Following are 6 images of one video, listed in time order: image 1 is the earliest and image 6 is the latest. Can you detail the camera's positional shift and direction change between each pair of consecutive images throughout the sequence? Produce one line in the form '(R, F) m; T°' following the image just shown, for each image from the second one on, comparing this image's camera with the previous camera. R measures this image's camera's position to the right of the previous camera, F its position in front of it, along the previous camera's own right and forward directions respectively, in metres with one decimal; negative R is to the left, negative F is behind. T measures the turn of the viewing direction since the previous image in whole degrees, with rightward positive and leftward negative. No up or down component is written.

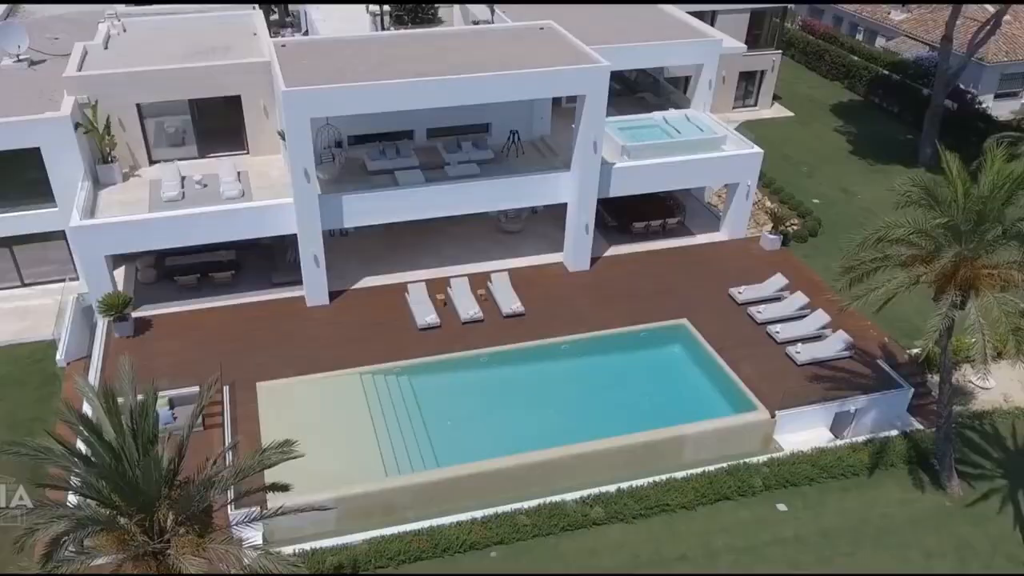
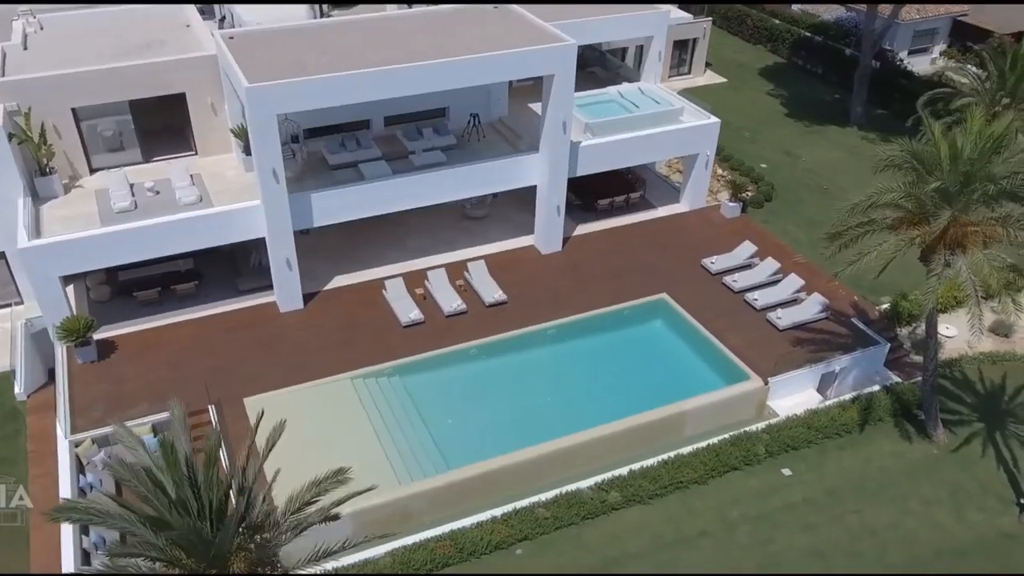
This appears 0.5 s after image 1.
(-1.8, +0.5) m; +6°
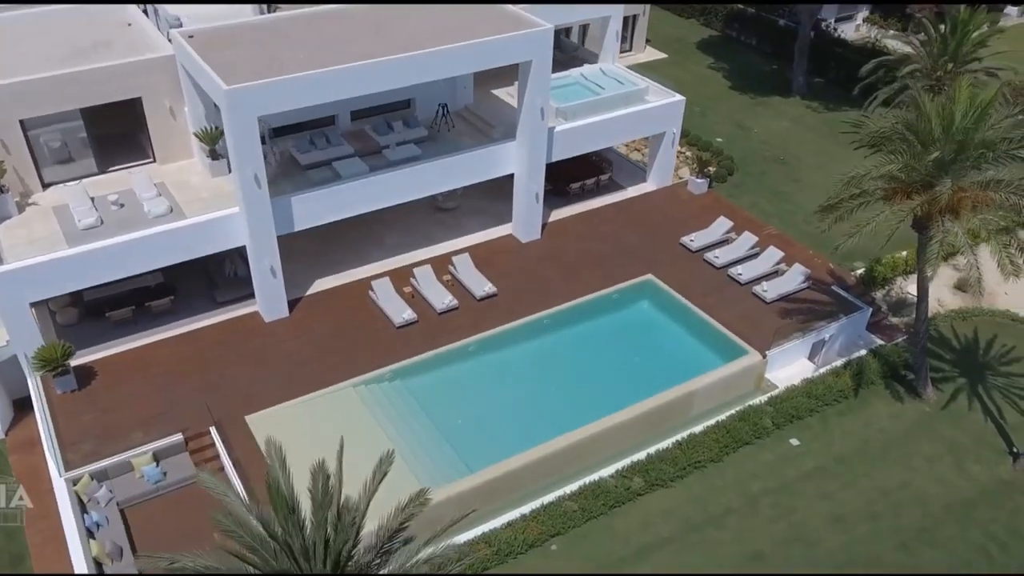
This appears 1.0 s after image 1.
(-1.9, +0.4) m; +6°
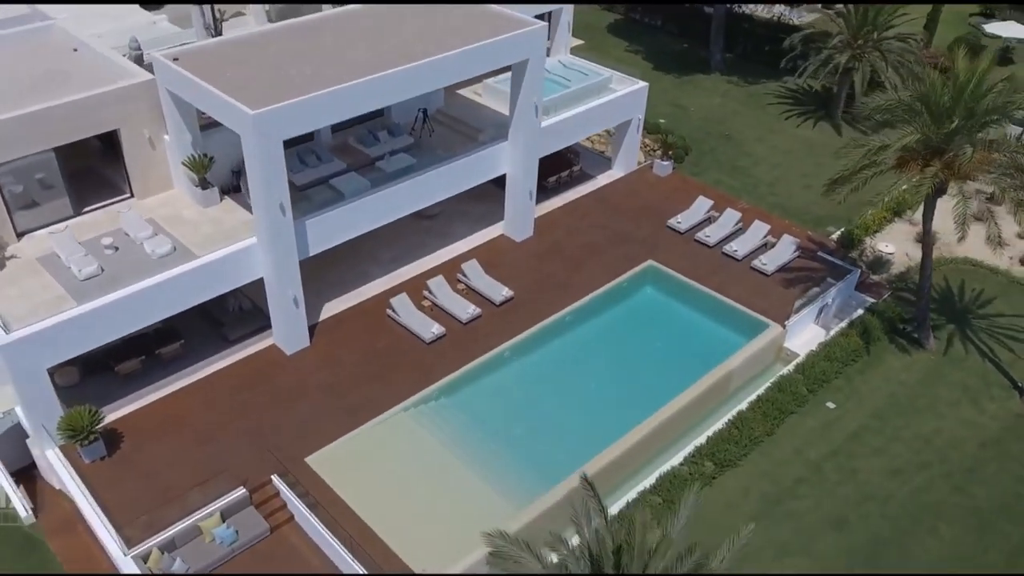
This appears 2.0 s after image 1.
(-3.9, +0.6) m; +10°
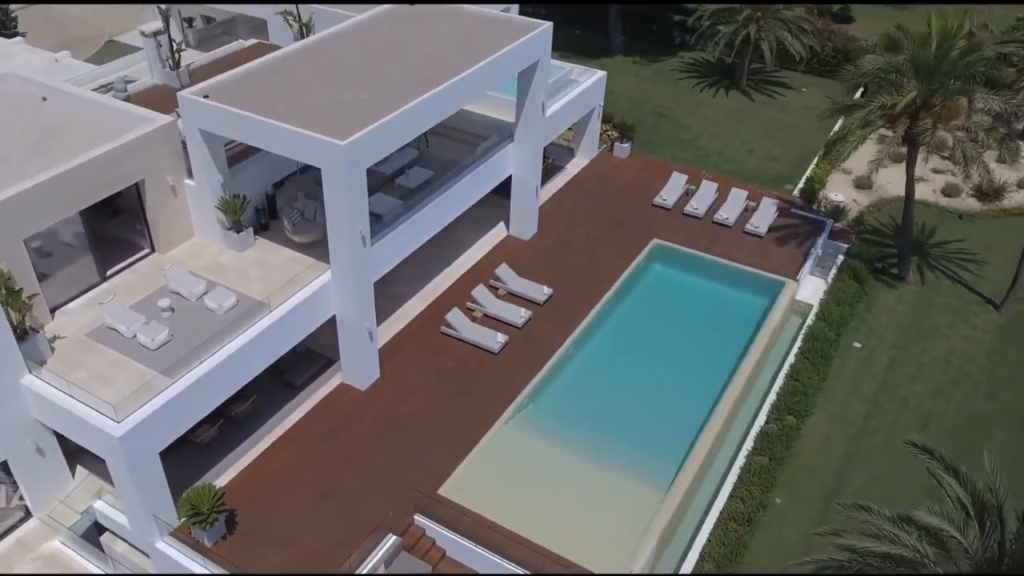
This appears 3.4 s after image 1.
(-5.4, +0.6) m; +13°
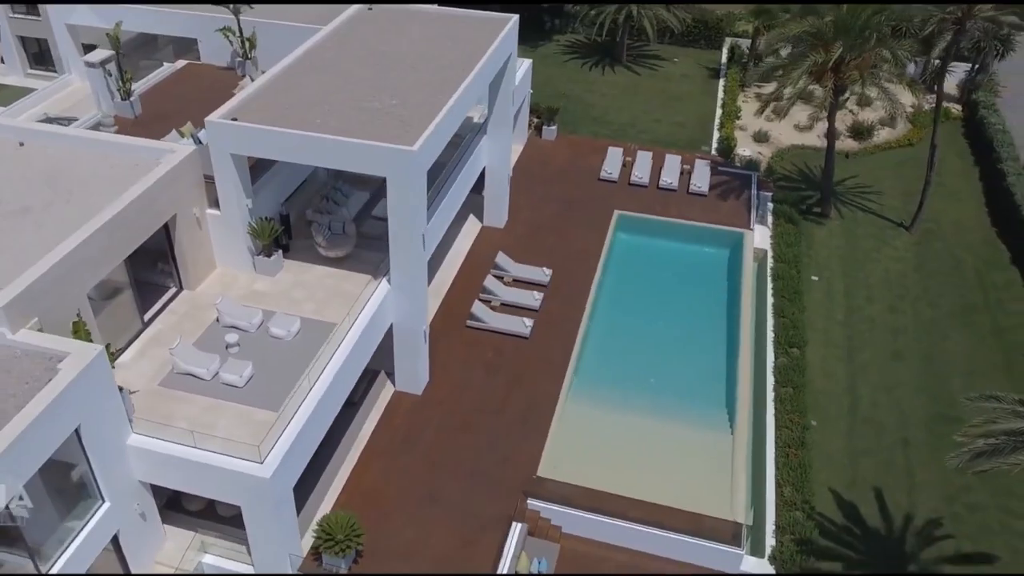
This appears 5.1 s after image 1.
(-4.9, 0.0) m; +13°
